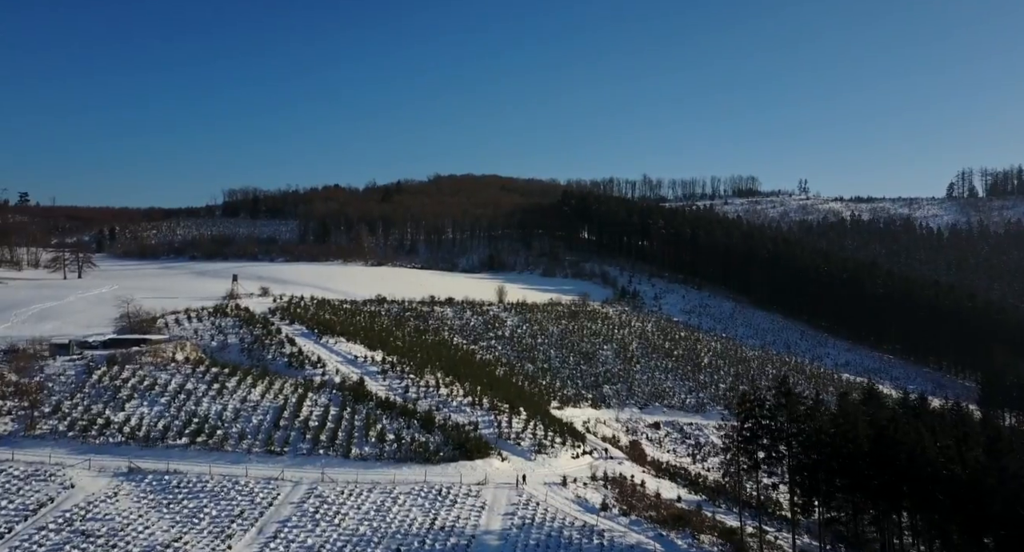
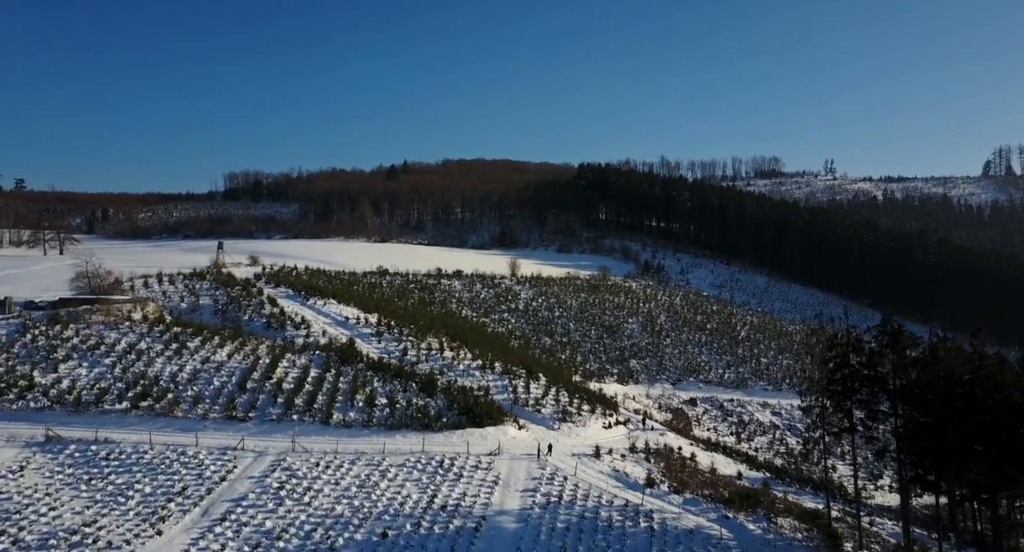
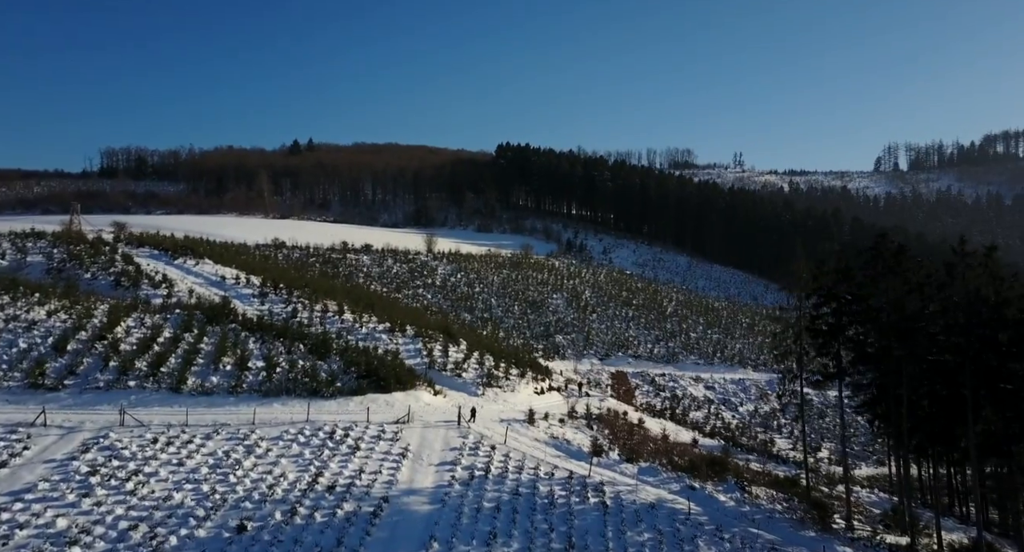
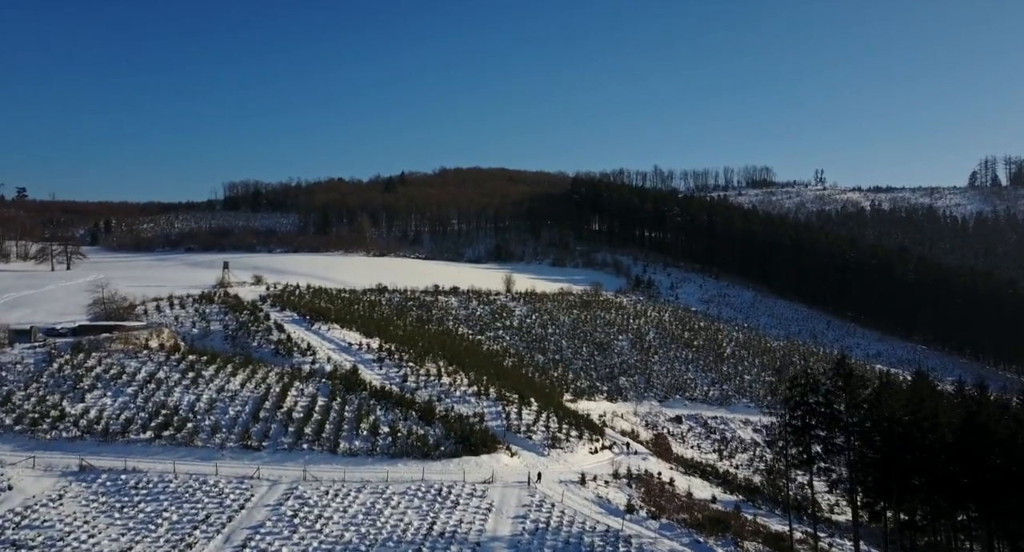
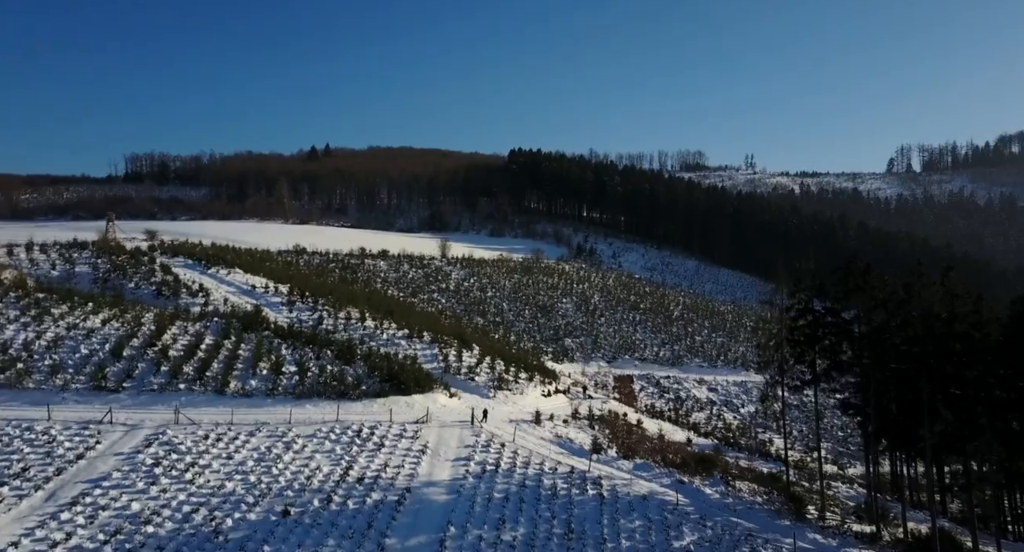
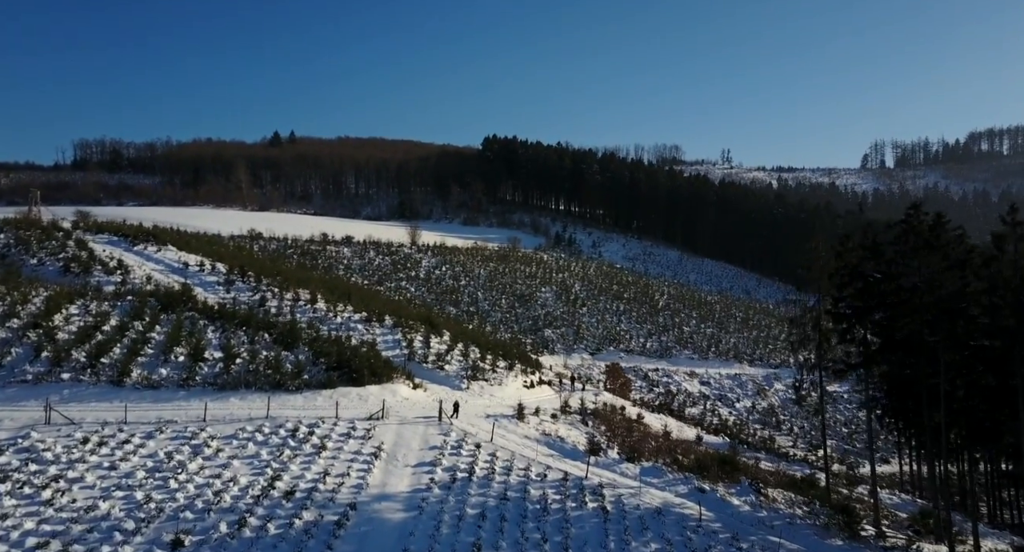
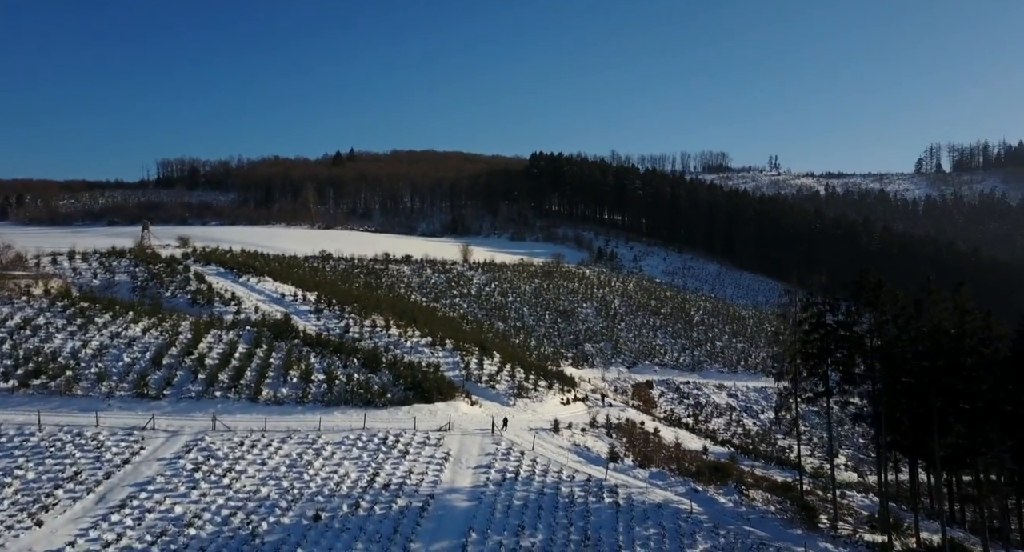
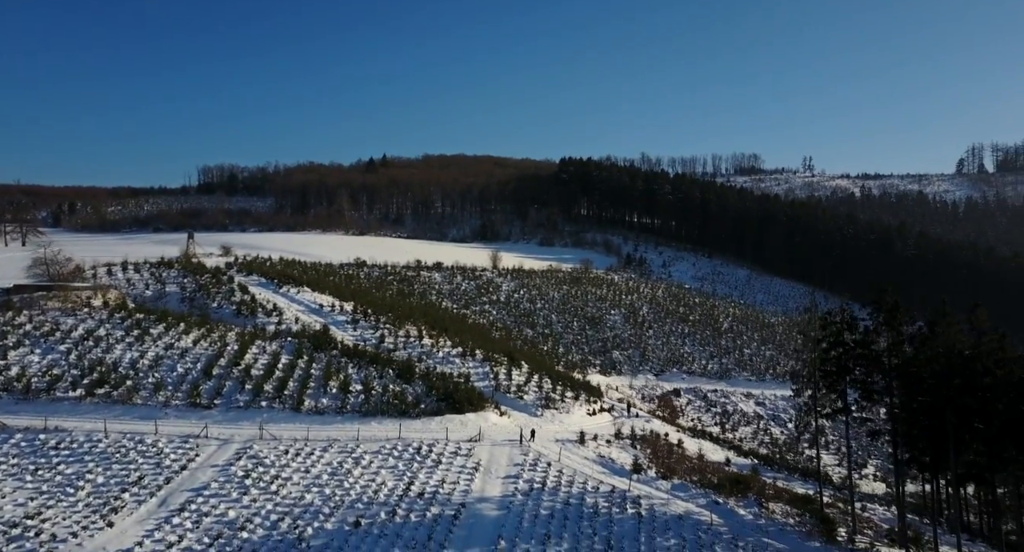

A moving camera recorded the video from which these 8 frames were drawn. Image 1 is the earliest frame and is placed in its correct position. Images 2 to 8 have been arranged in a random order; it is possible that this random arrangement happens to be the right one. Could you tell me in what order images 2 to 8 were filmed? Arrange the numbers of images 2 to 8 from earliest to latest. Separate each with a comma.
4, 2, 8, 7, 5, 3, 6
